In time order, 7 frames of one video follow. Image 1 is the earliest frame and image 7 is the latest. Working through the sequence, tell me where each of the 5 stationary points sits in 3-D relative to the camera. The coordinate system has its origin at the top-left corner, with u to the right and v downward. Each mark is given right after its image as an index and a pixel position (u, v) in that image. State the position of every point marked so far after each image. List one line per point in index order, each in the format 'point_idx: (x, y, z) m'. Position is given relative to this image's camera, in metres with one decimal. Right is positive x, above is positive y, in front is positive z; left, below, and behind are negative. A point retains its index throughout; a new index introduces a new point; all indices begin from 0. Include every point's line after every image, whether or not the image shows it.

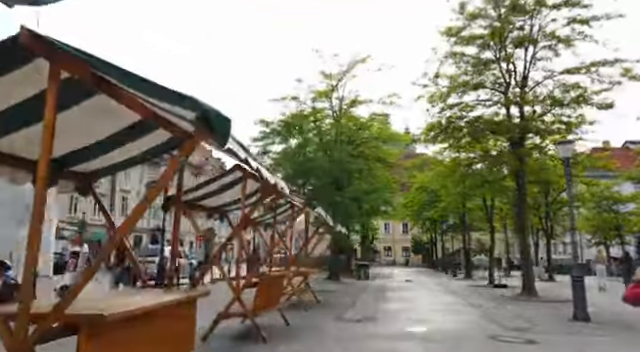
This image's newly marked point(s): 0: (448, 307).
0: (+4.4, -4.5, +16.2) m
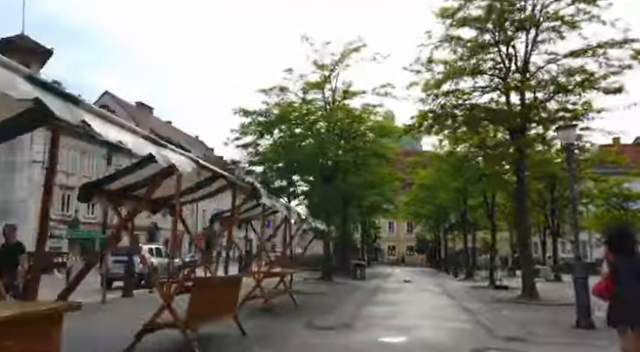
0: (+3.7, -4.2, +14.7) m
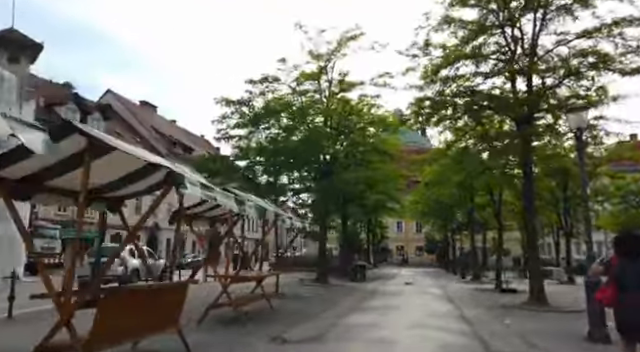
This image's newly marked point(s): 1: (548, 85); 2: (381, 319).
0: (+3.1, -4.0, +13.1) m
1: (+8.2, +3.3, +17.0) m
2: (+1.7, -4.0, +13.1) m
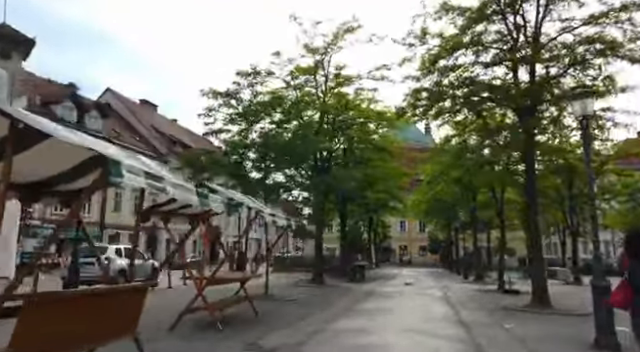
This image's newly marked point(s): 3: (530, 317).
0: (+2.8, -3.8, +12.3) m
1: (+7.9, +3.4, +16.1) m
2: (+1.3, -3.8, +12.3) m
3: (+6.1, -4.1, +13.7) m
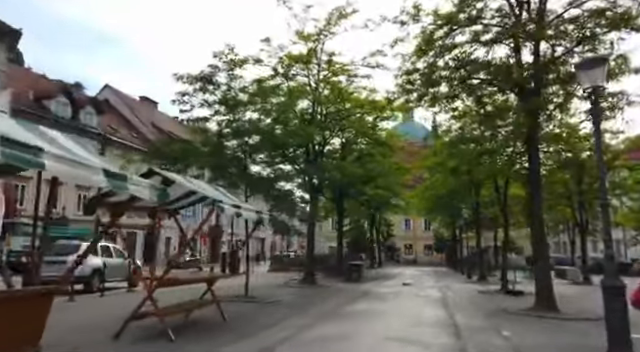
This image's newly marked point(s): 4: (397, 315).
0: (+2.2, -3.5, +10.9) m
1: (+7.4, +3.8, +14.6) m
2: (+0.8, -3.5, +10.9) m
3: (+5.5, -3.7, +12.2) m
4: (+2.3, -4.1, +13.9) m
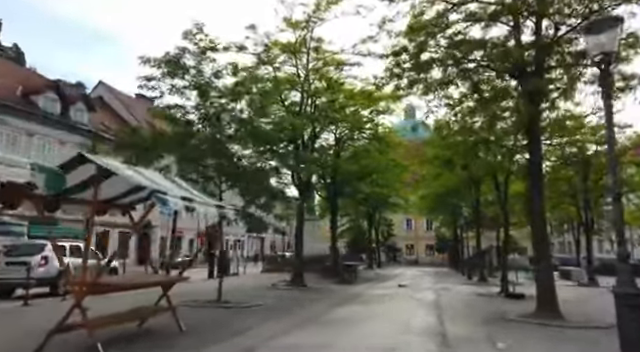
0: (+1.6, -3.3, +9.5) m
1: (+6.8, +4.0, +13.2) m
2: (+0.1, -3.3, +9.5) m
3: (+4.9, -3.5, +10.8) m
4: (+1.7, -3.9, +12.5) m
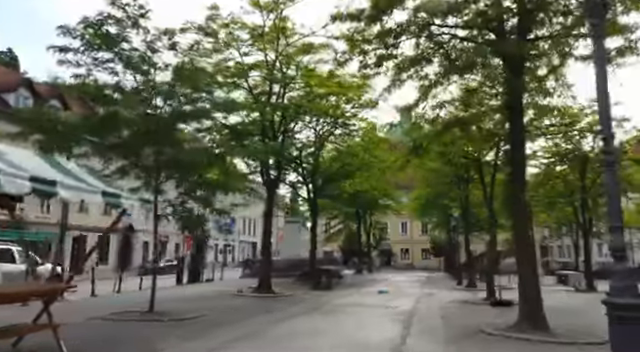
0: (+0.4, -3.0, +7.5) m
1: (+5.5, +4.3, +11.3) m
2: (-1.1, -3.0, +7.5) m
3: (+3.6, -3.2, +8.8) m
4: (+0.5, -3.6, +10.5) m
